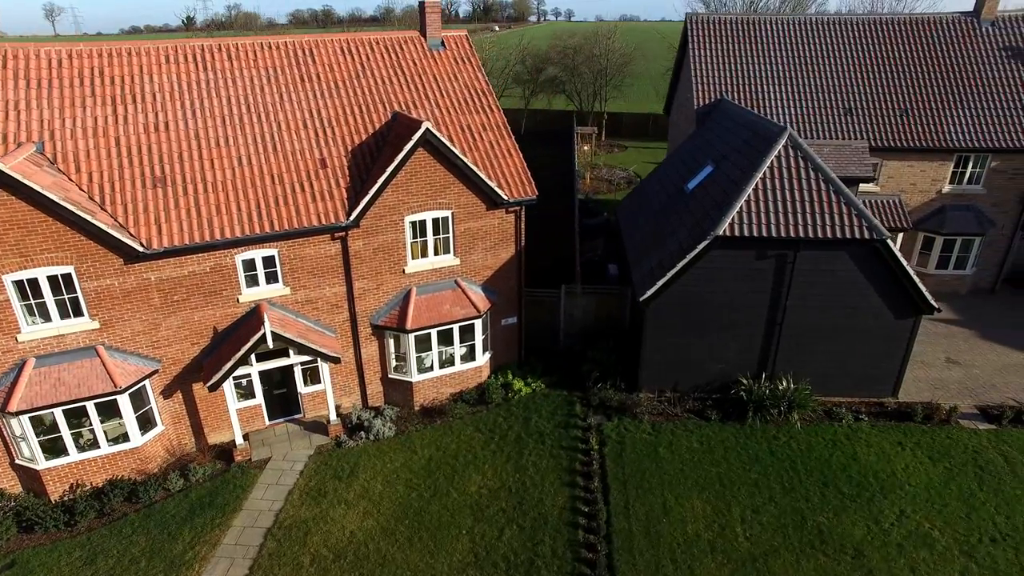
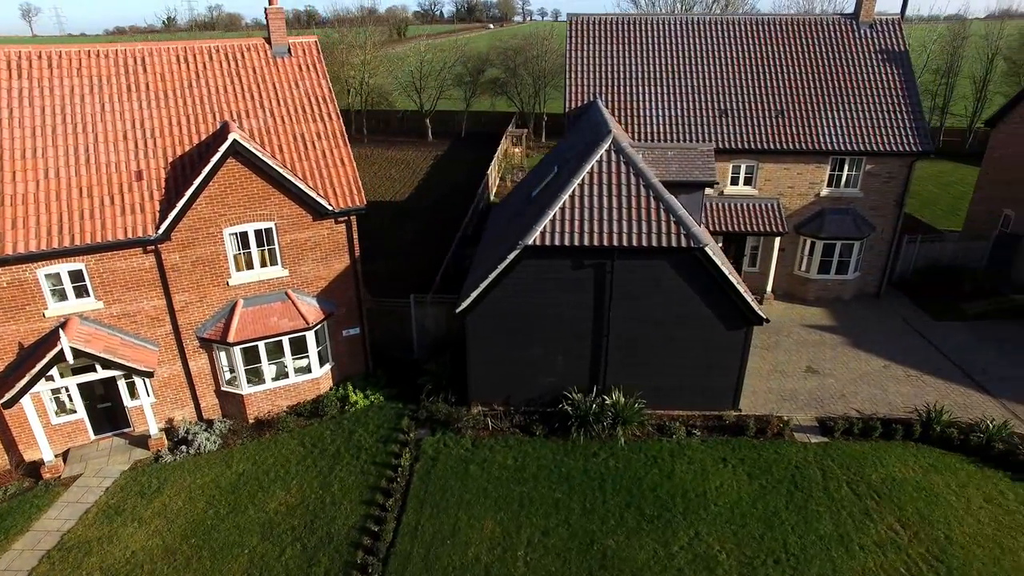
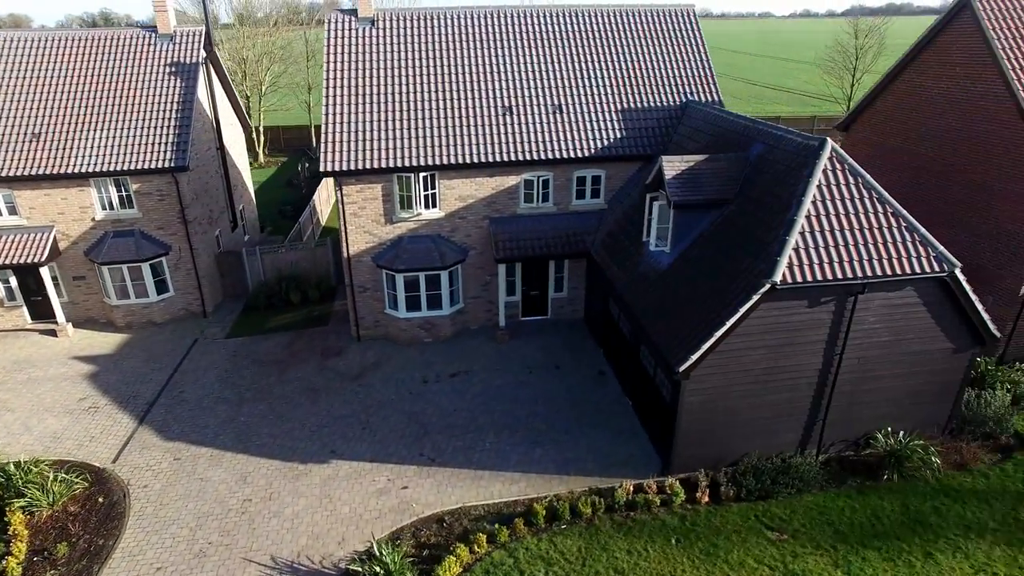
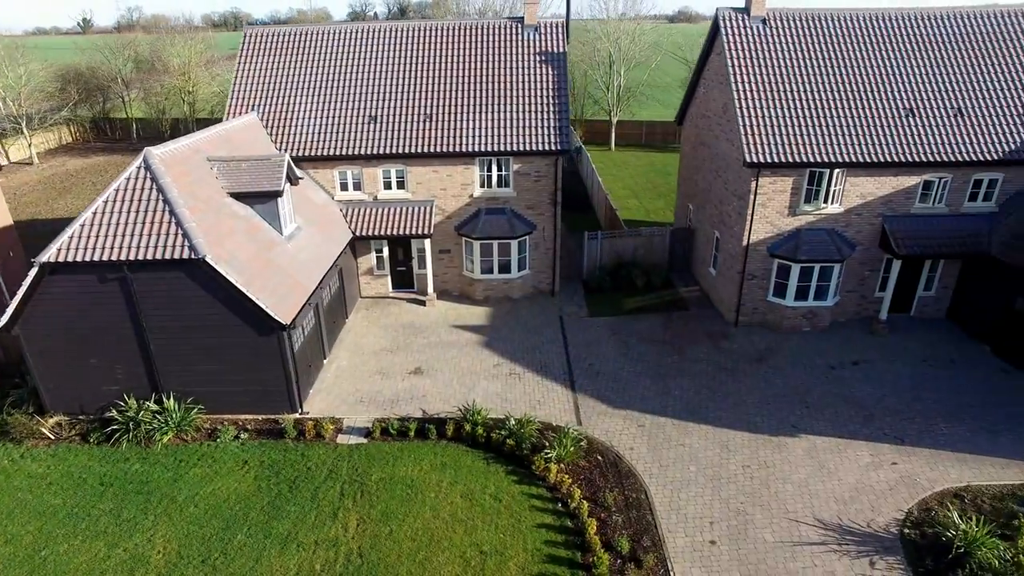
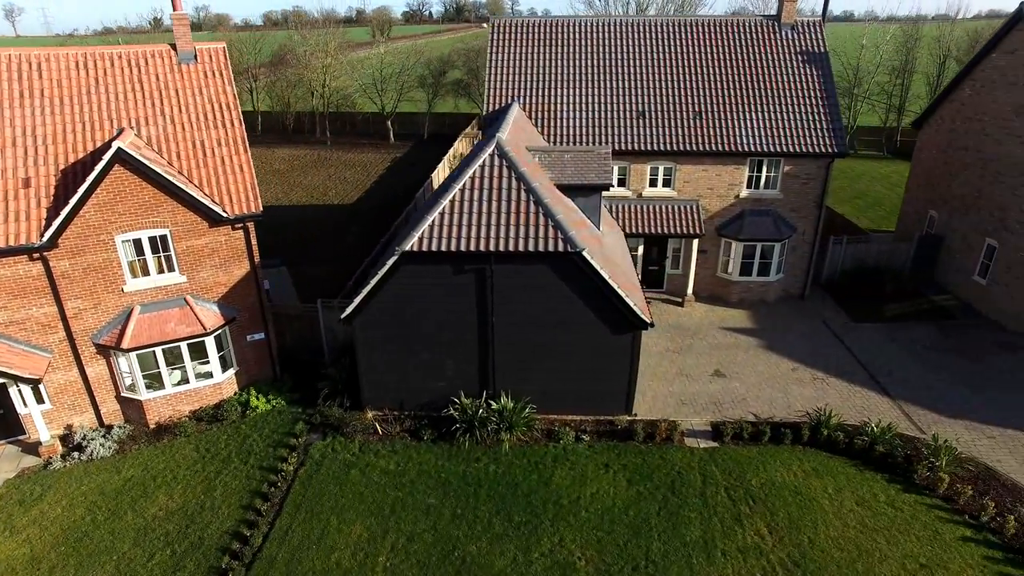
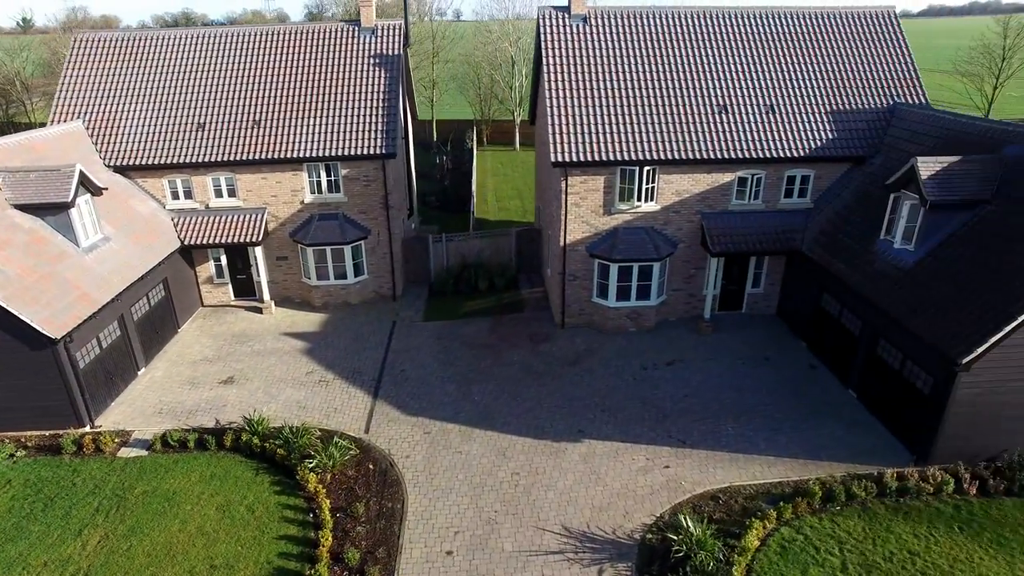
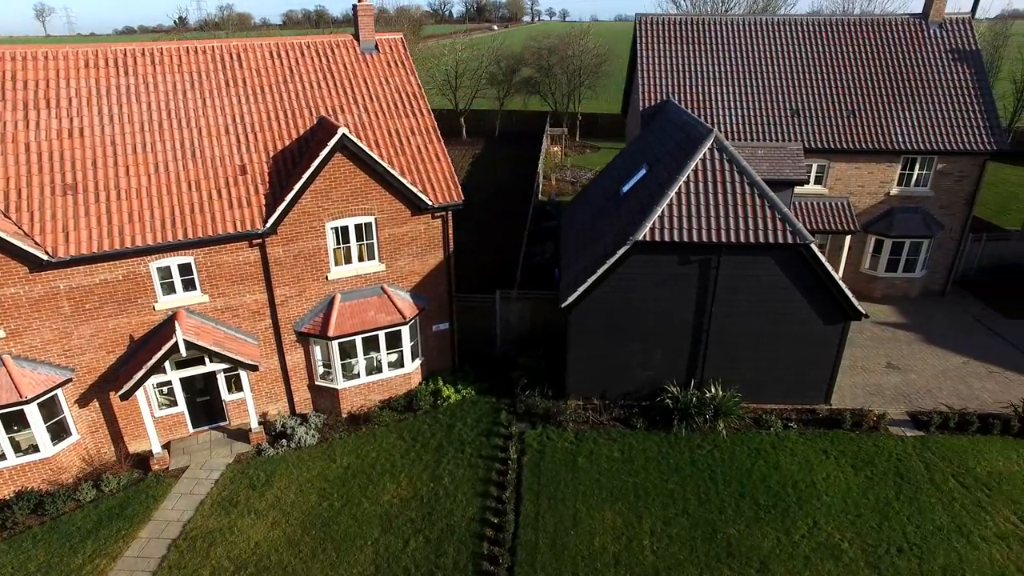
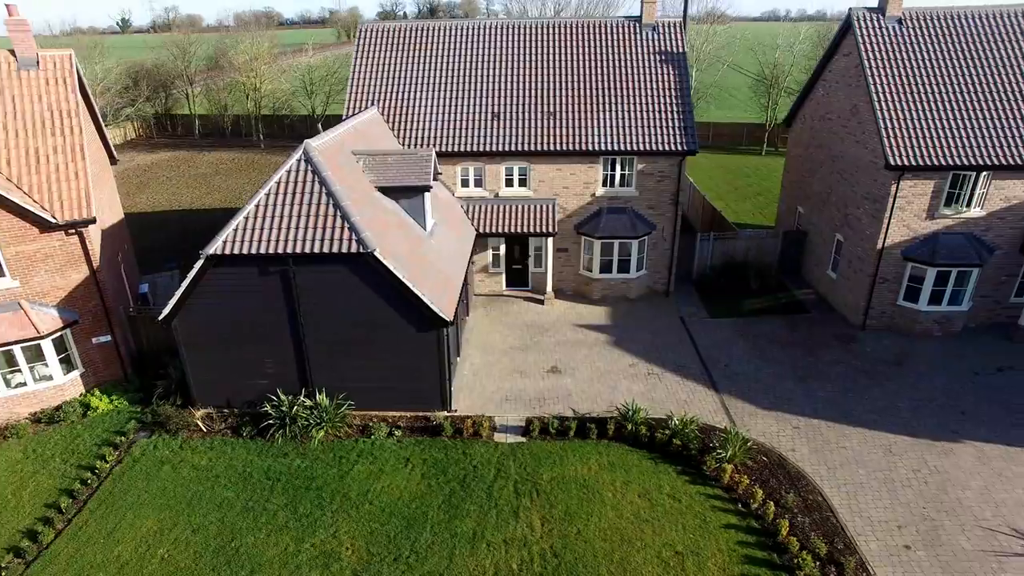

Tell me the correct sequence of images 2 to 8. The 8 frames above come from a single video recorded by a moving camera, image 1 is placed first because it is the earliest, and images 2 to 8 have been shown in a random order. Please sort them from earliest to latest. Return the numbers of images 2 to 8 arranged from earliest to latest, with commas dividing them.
7, 2, 5, 8, 4, 6, 3
